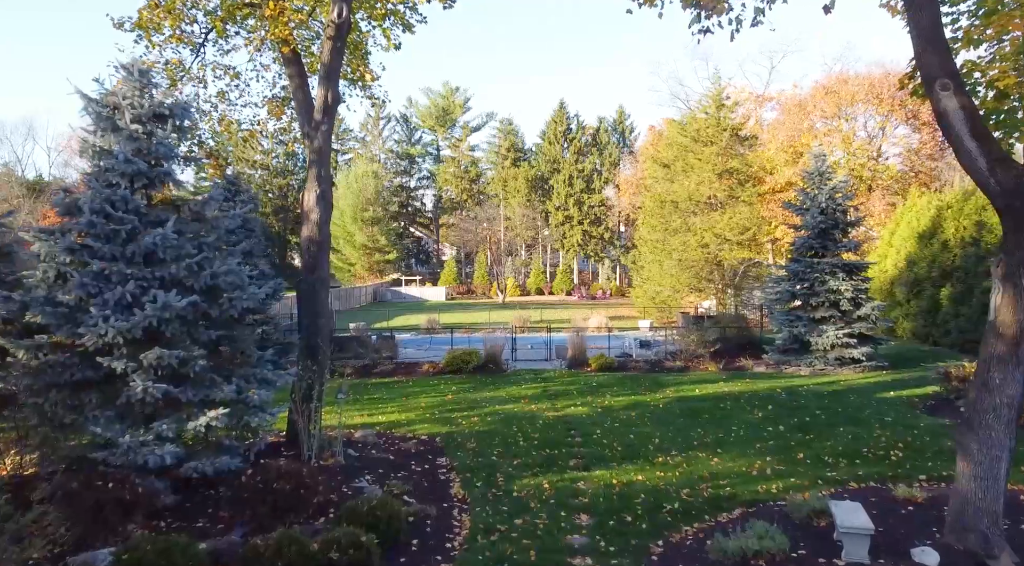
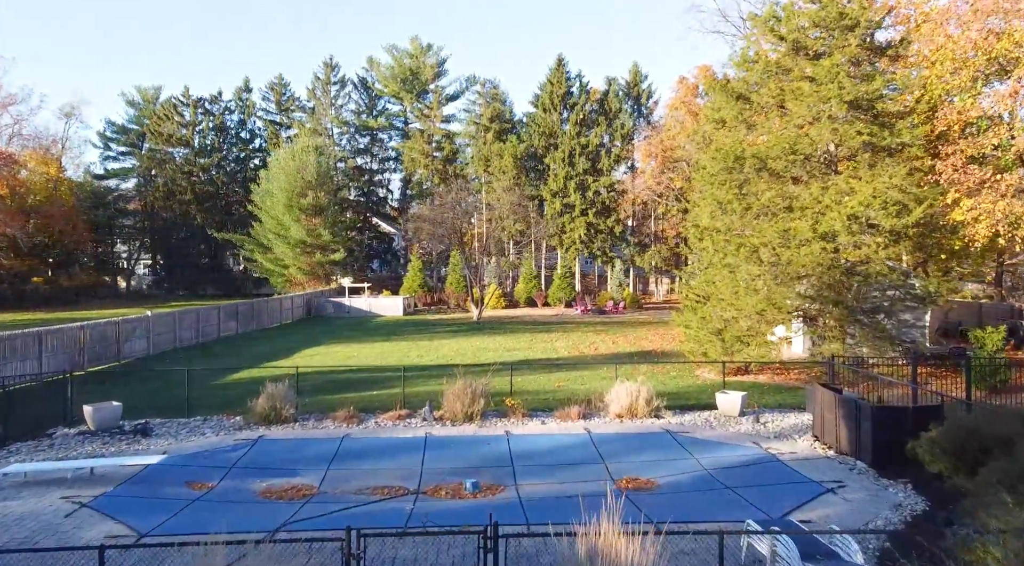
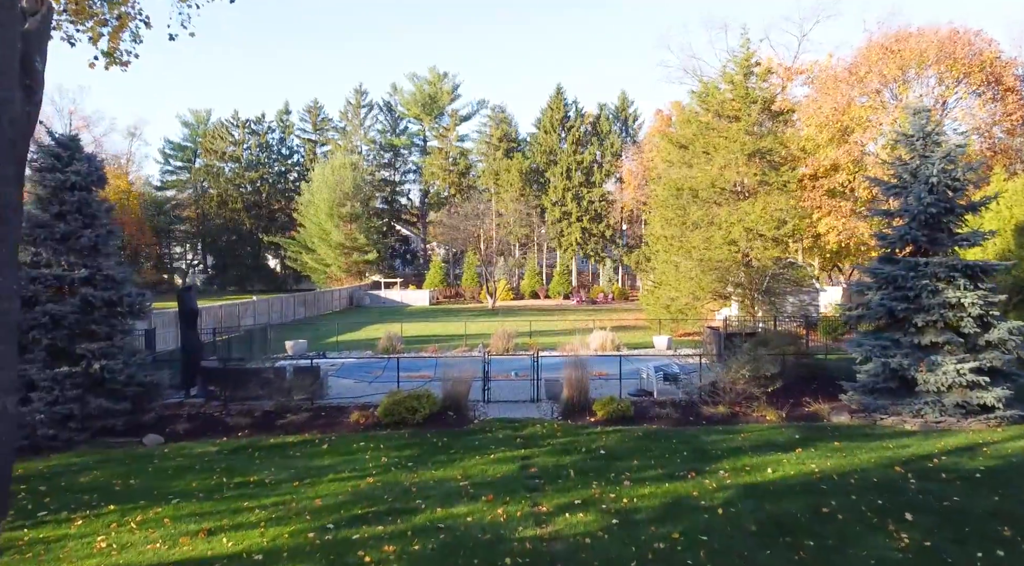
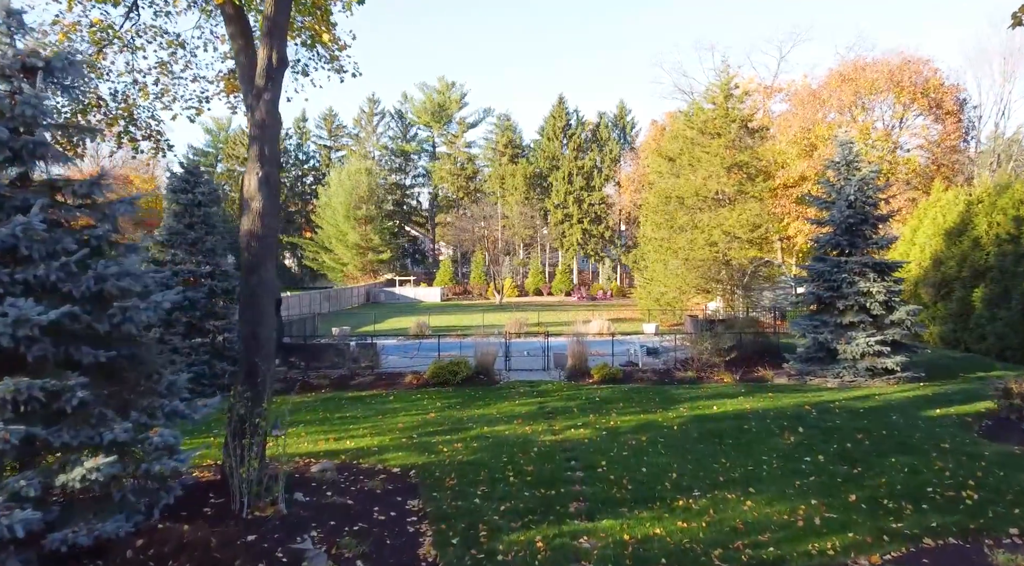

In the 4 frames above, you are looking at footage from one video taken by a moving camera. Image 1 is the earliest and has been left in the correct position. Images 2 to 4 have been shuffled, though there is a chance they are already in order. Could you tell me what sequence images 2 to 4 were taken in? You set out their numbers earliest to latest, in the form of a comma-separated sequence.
4, 3, 2
